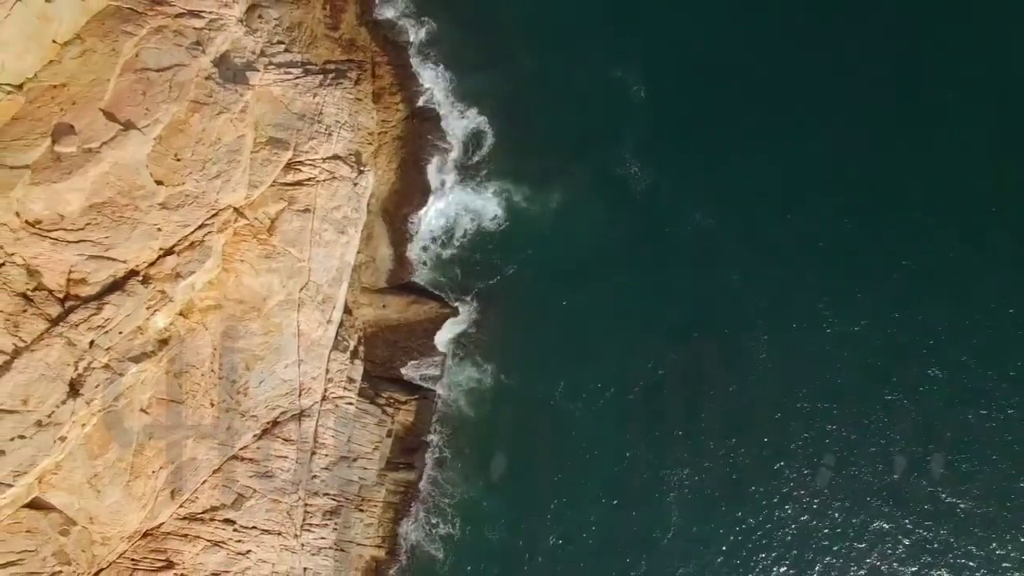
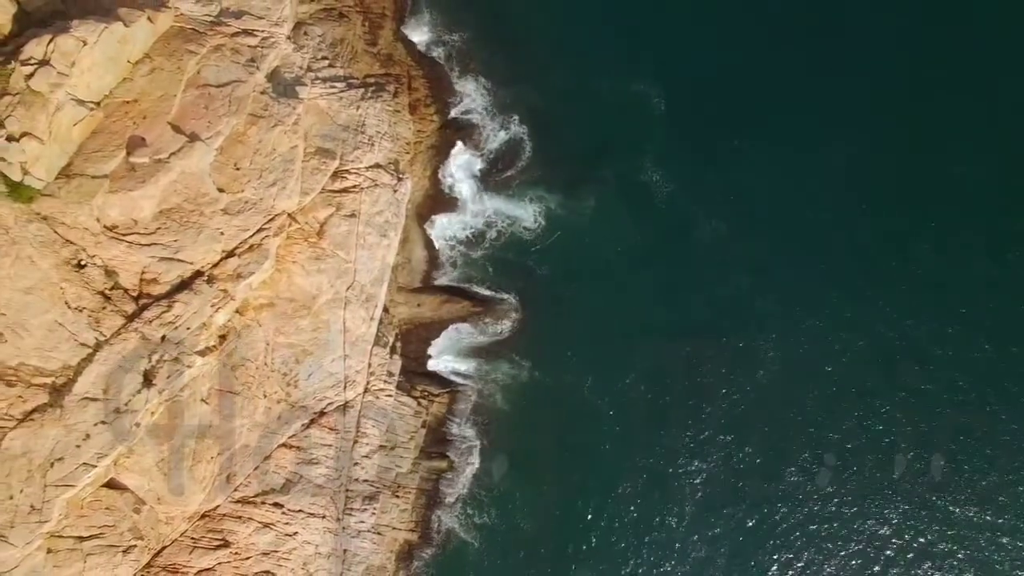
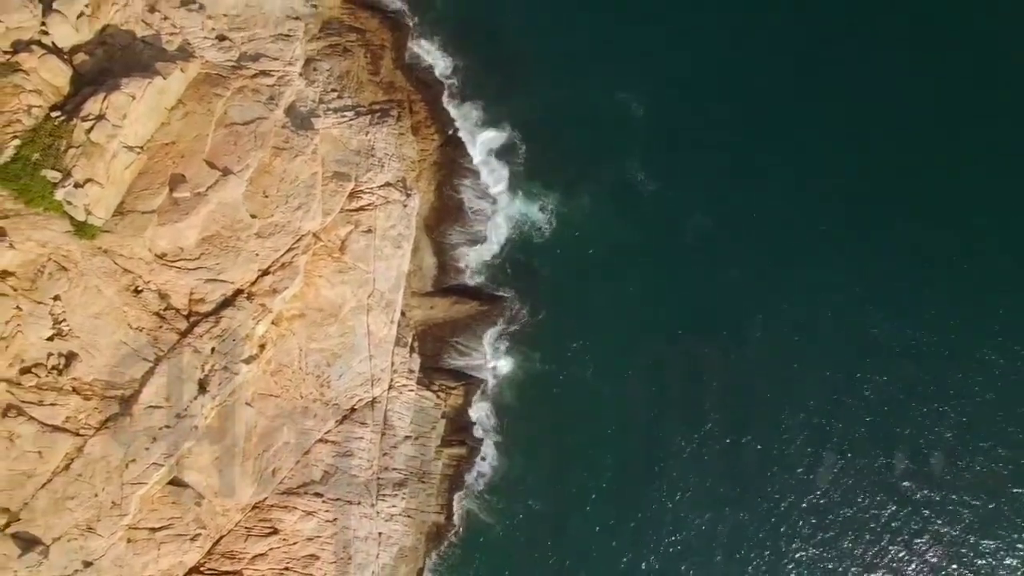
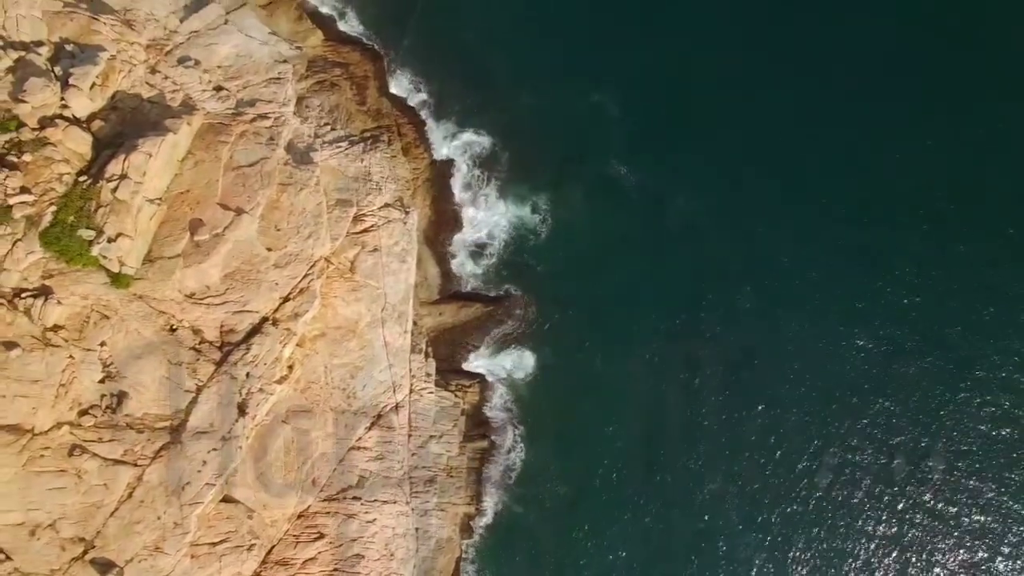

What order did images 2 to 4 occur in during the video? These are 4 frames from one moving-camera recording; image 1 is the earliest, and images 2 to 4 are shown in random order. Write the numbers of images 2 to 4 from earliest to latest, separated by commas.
2, 3, 4
